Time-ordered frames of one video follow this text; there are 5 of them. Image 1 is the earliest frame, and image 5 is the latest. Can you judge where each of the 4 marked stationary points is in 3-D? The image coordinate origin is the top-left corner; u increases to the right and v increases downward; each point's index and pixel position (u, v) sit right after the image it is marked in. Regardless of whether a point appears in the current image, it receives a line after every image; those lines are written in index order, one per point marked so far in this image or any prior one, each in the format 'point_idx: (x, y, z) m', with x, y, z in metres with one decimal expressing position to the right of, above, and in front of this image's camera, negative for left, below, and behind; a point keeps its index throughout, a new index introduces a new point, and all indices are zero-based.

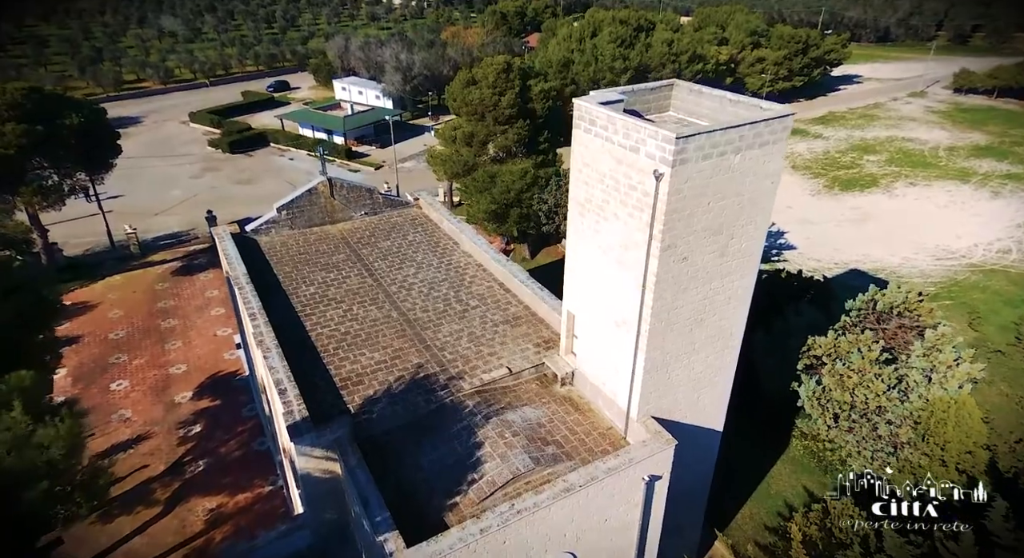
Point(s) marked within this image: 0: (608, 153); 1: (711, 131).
0: (+1.4, +1.8, +9.8) m
1: (+2.6, +2.0, +8.7) m
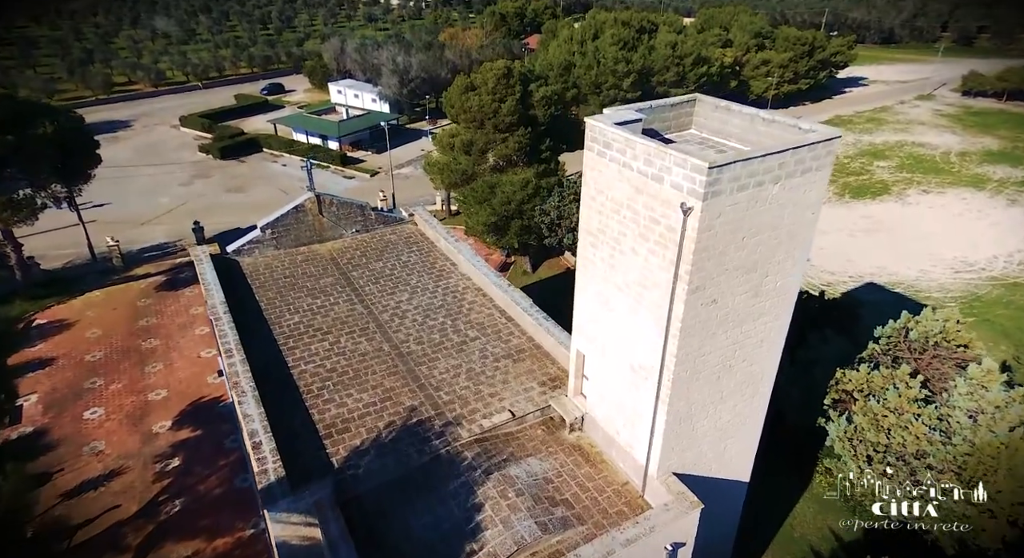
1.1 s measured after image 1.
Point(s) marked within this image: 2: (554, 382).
0: (+1.5, +1.2, +8.5) m
1: (+2.7, +1.4, +7.5) m
2: (+0.8, -1.9, +12.0) m
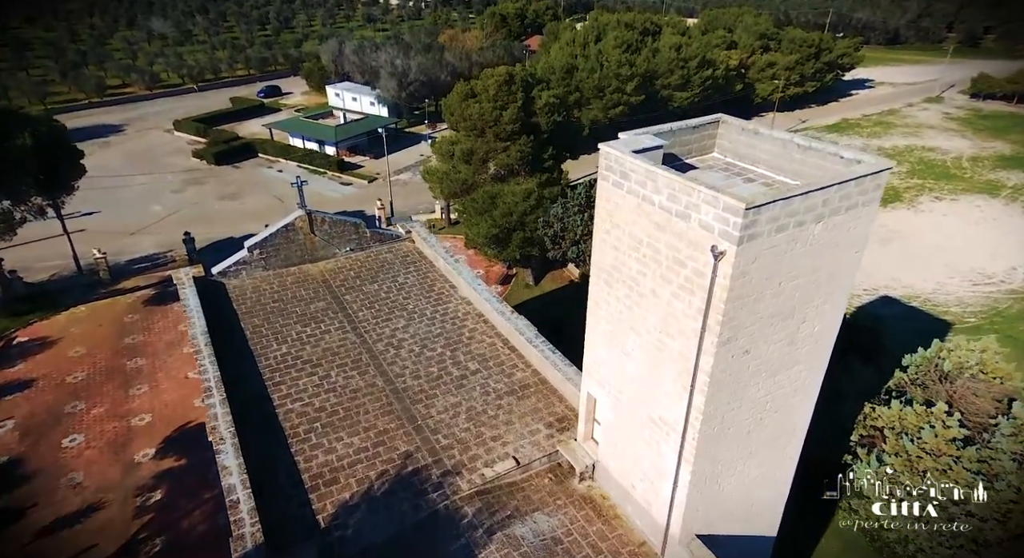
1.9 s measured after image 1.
0: (+1.5, +0.7, +7.6) m
1: (+2.8, +0.8, +6.5) m
2: (+0.8, -2.4, +11.1) m
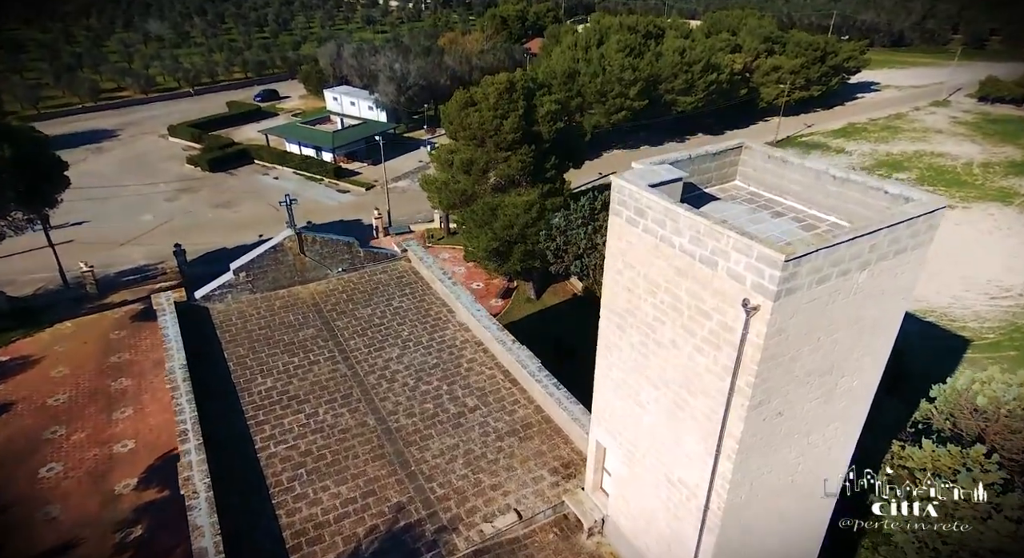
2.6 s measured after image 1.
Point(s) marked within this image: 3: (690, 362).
0: (+1.6, +0.2, +6.7) m
1: (+2.8, +0.3, +5.7) m
2: (+0.9, -3.0, +10.2) m
3: (+1.8, -0.9, +6.7) m
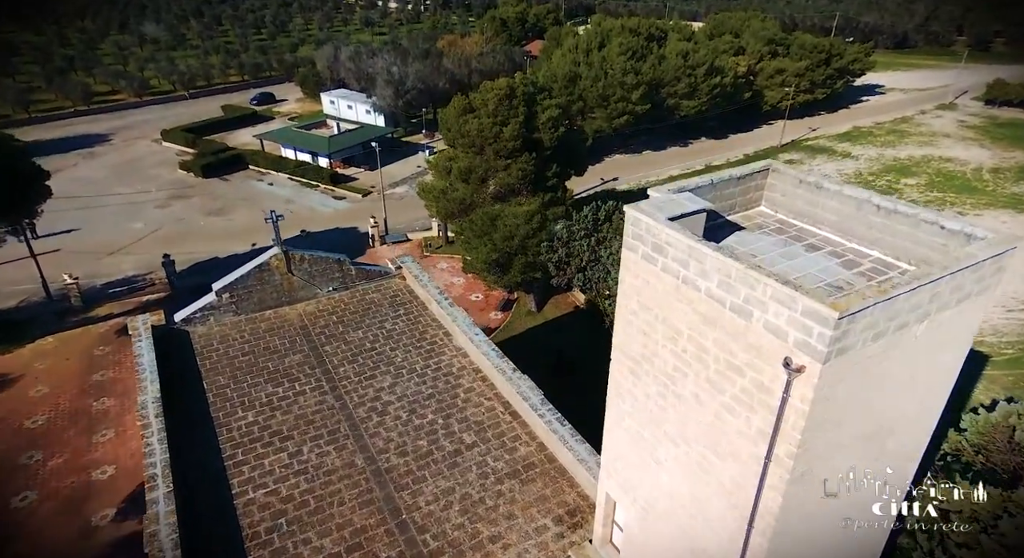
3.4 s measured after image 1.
0: (+1.6, -0.2, +5.9) m
1: (+2.8, -0.1, +4.8) m
2: (+0.9, -3.4, +9.4) m
3: (+1.9, -1.3, +5.9) m
